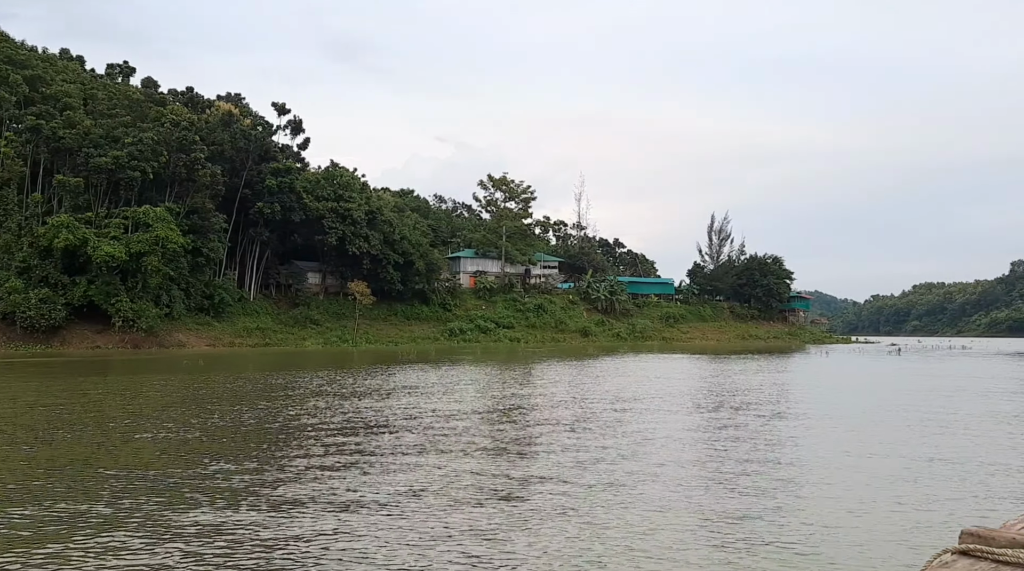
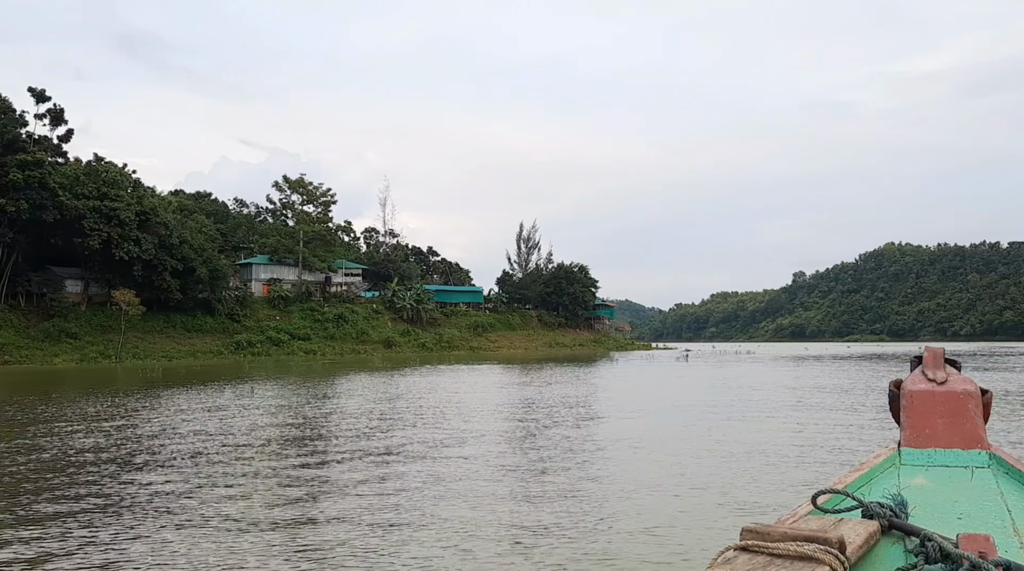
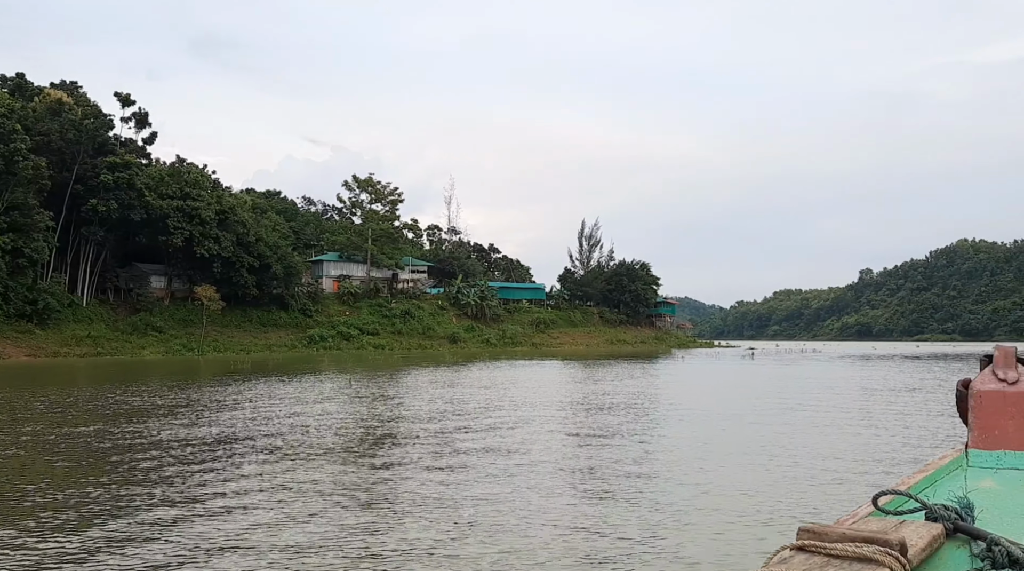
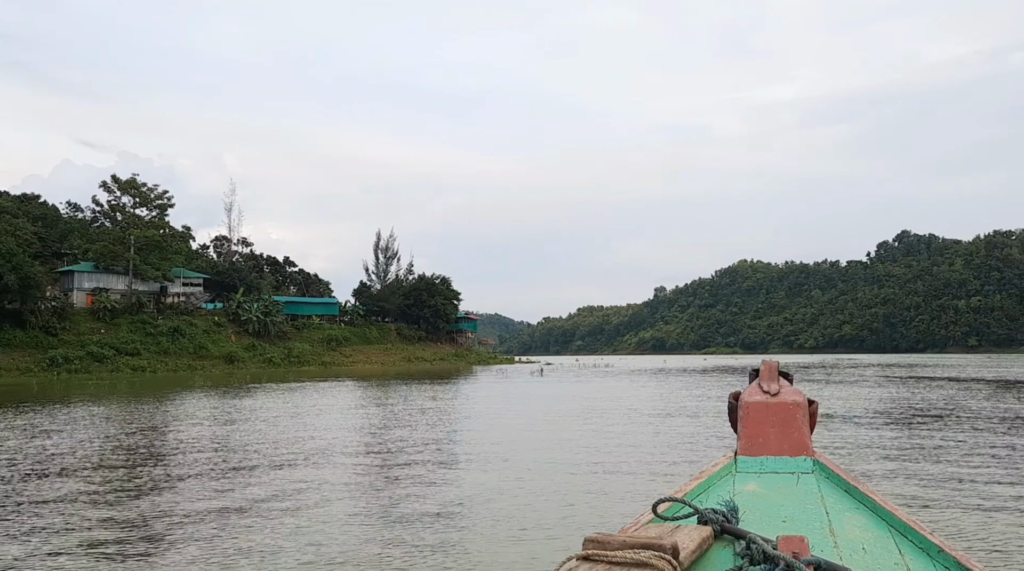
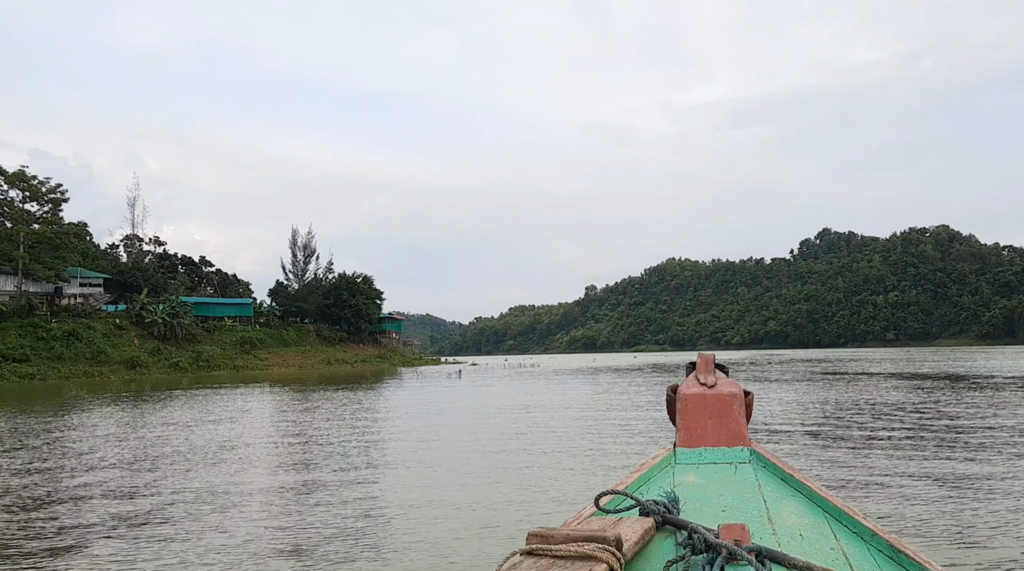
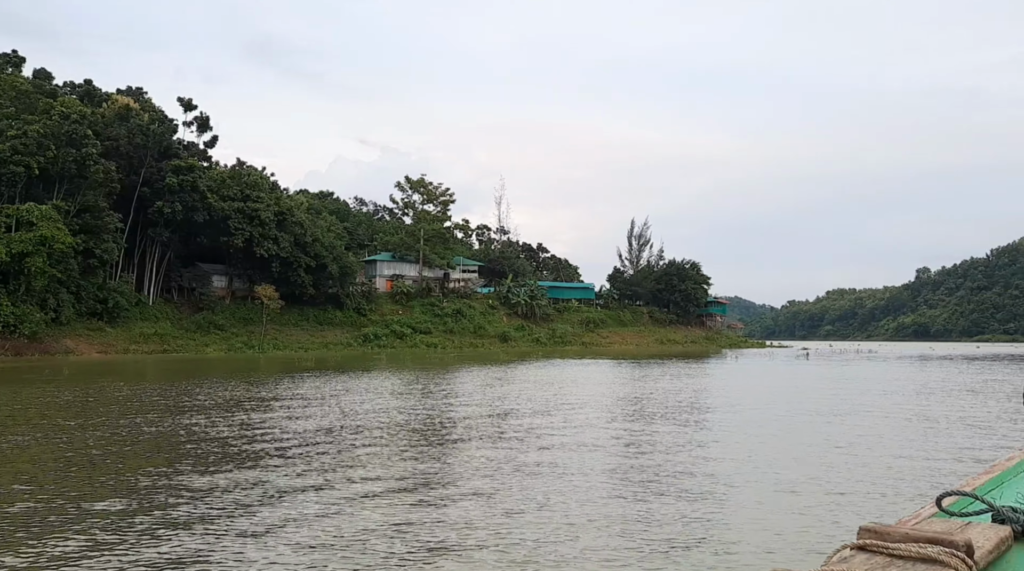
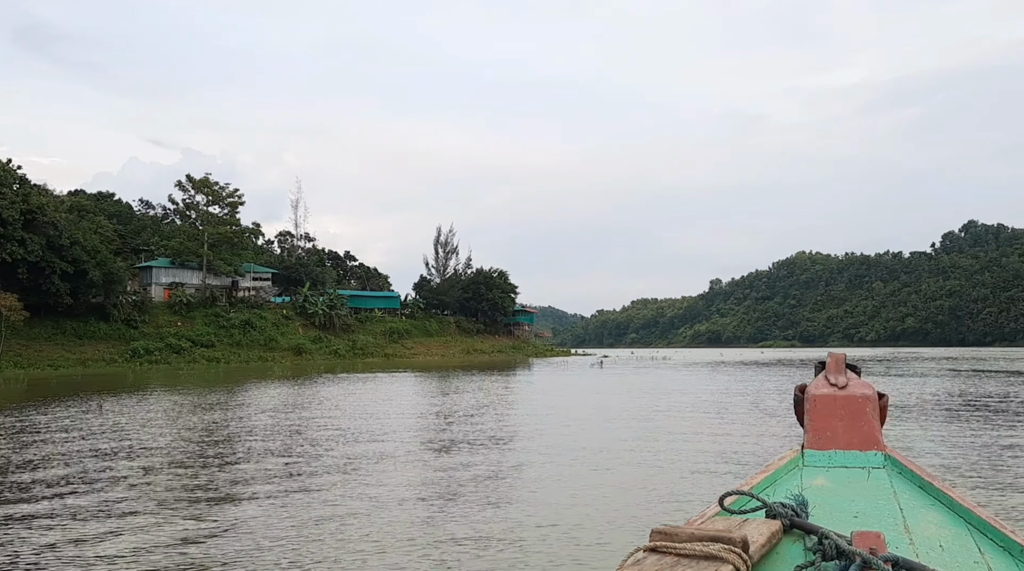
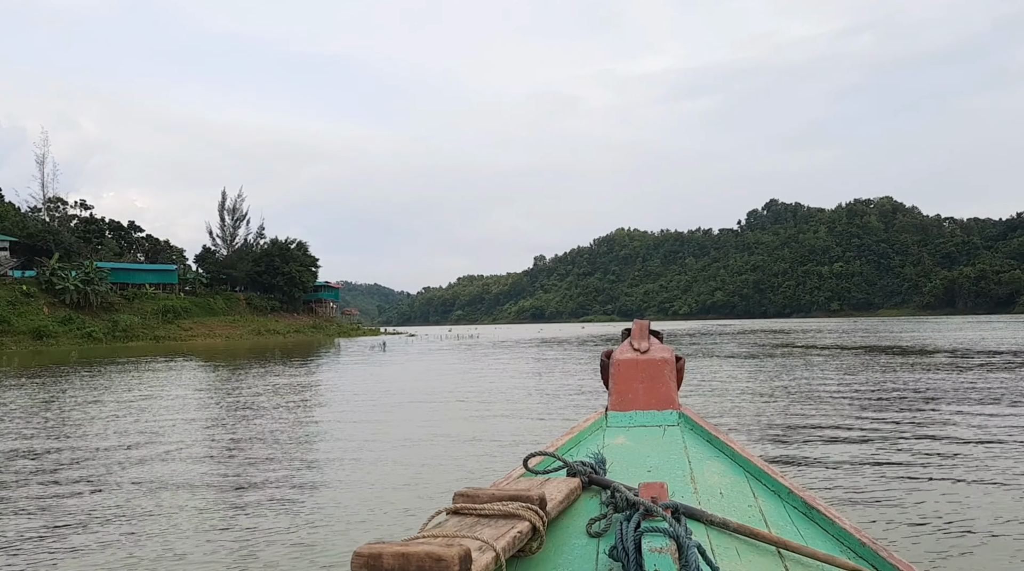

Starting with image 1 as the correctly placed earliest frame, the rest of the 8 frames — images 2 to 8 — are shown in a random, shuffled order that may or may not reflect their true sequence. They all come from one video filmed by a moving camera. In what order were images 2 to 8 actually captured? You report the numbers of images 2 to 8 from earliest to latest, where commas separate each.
6, 3, 2, 7, 4, 5, 8
